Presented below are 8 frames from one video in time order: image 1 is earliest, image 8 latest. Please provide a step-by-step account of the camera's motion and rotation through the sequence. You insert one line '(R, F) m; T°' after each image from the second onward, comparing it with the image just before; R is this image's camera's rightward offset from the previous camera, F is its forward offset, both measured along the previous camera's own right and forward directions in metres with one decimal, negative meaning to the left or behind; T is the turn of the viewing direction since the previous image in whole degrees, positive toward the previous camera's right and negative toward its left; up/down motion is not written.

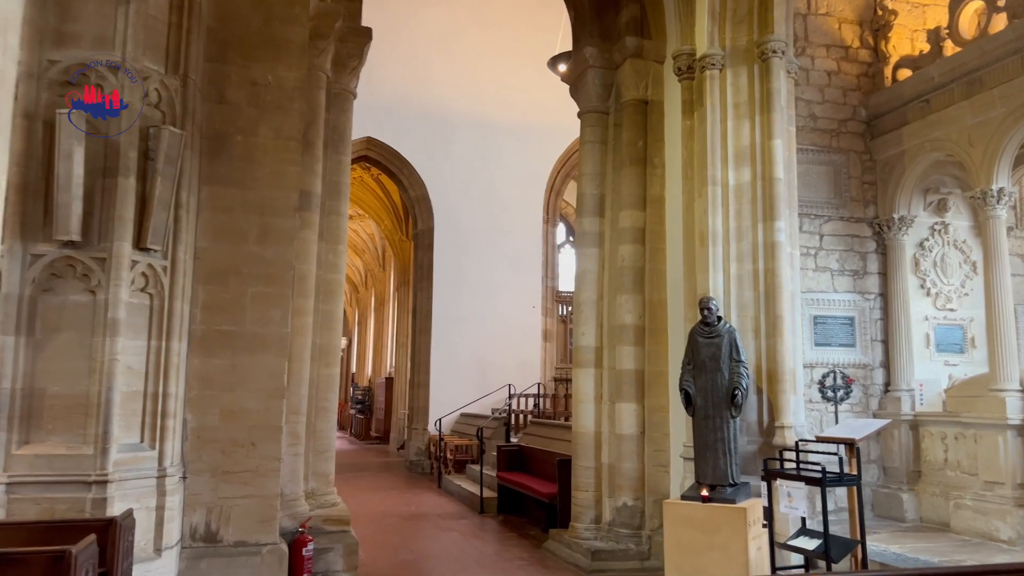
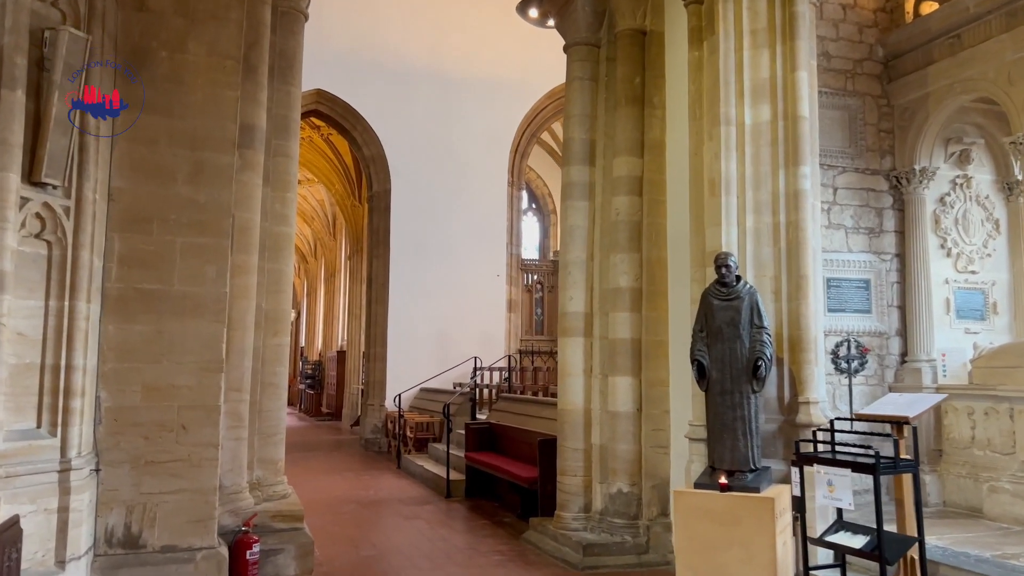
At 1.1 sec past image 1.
(-0.2, +0.8) m; +3°
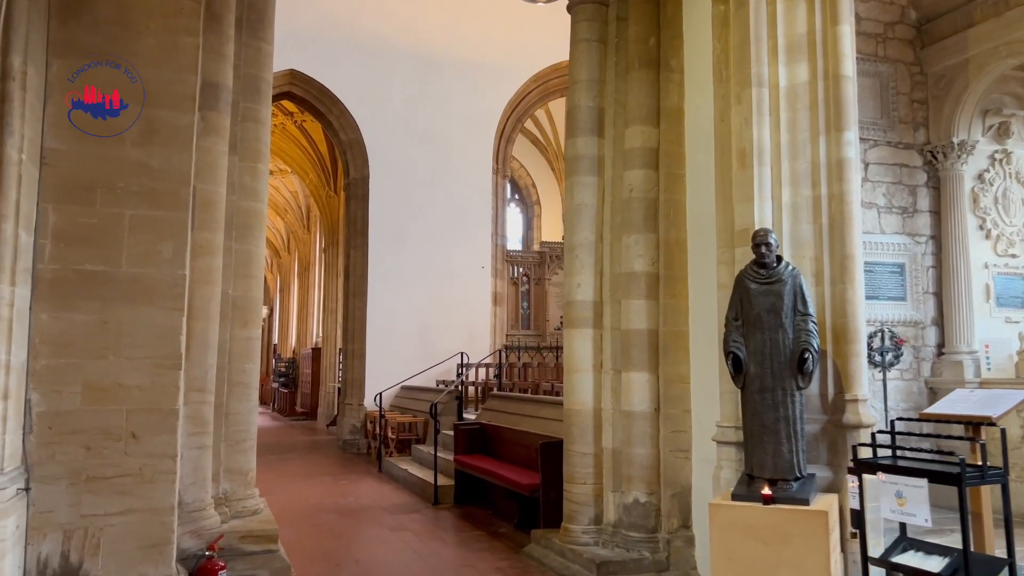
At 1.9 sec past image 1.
(-0.2, +0.6) m; +2°
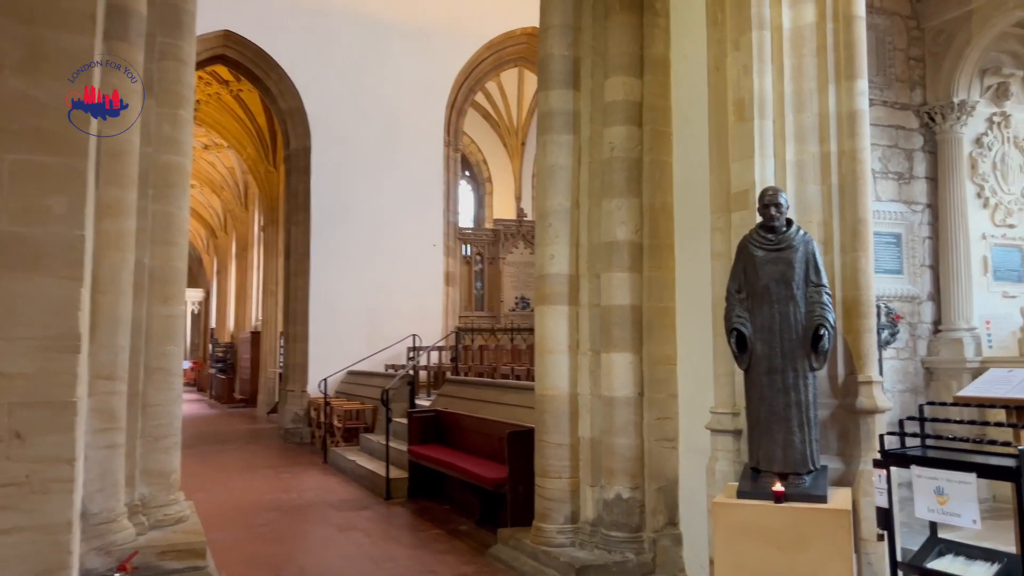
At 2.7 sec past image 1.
(-0.1, +0.6) m; +4°
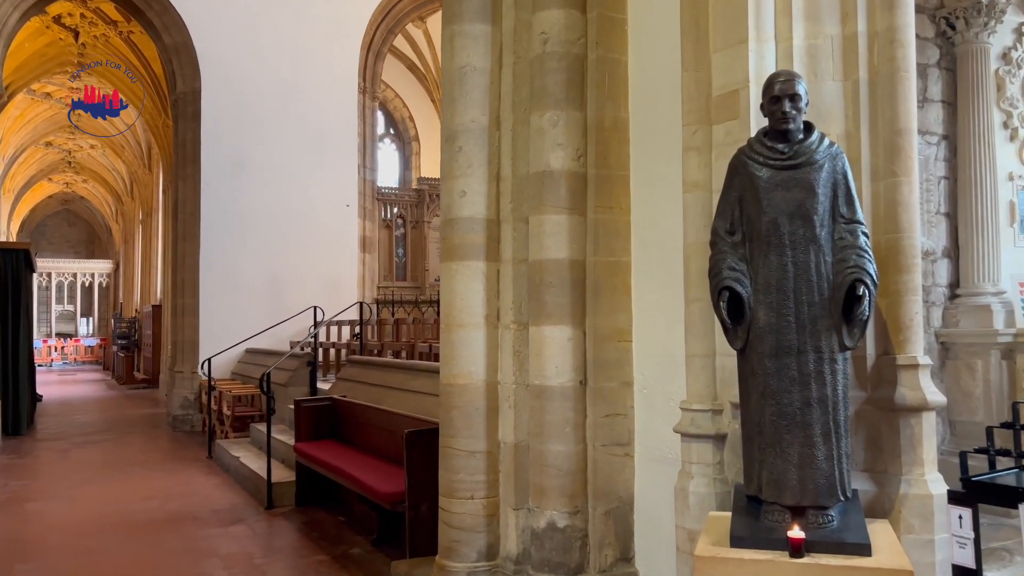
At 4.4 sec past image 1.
(+0.2, +1.2) m; +4°
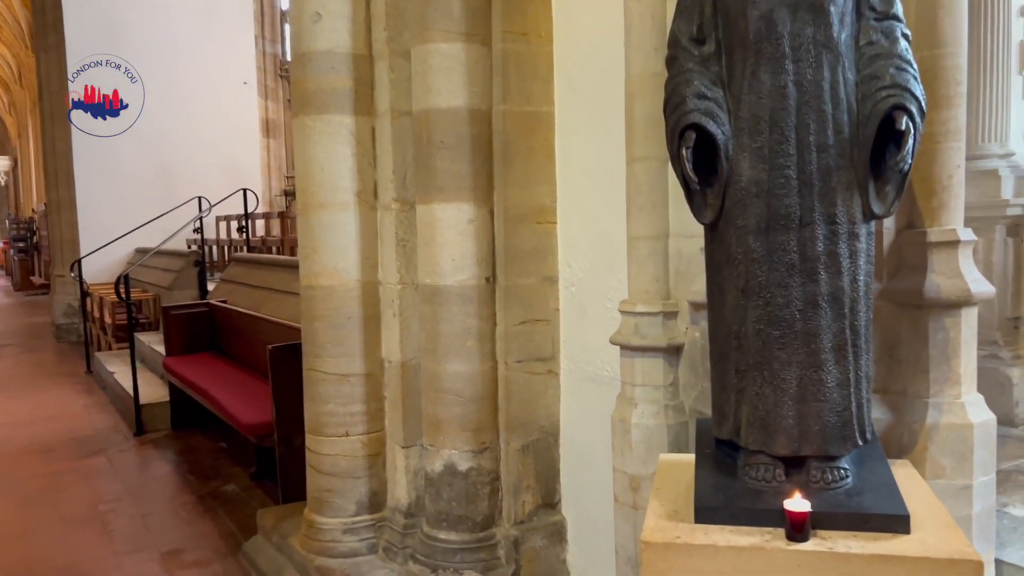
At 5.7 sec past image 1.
(+0.2, +0.8) m; +4°
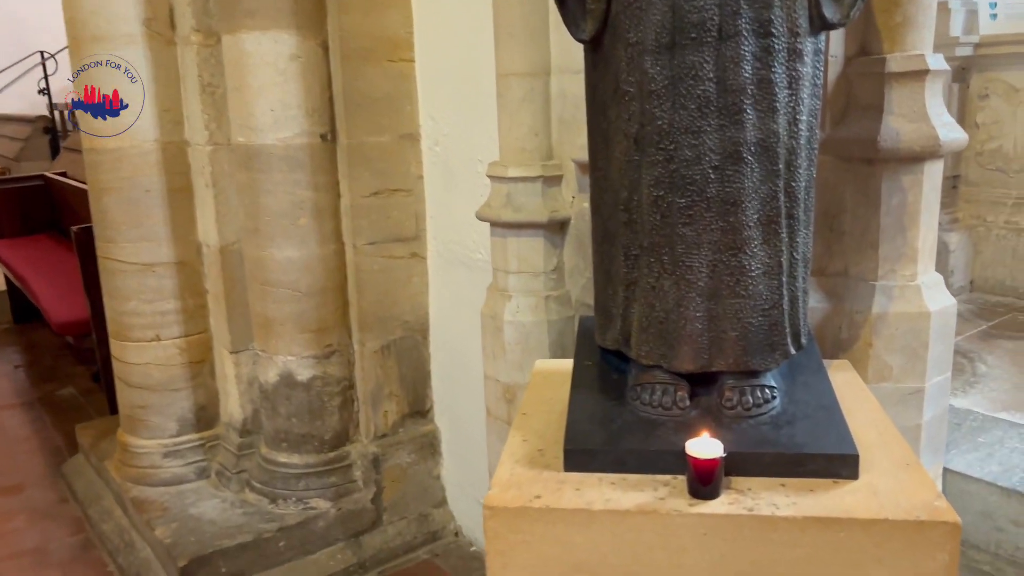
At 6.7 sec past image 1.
(+0.2, +0.5) m; +5°
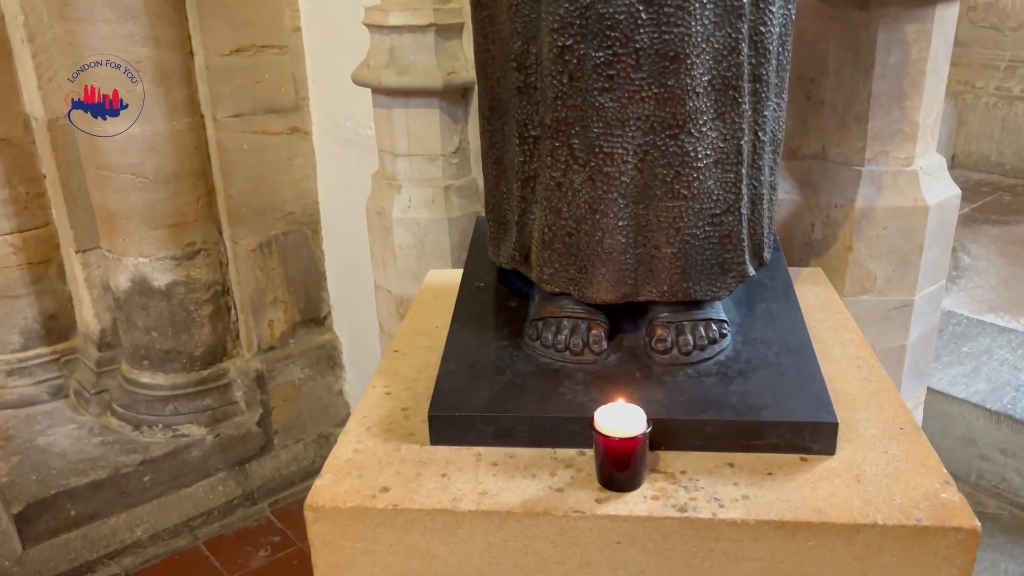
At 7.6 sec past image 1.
(+0.1, +0.3) m; +3°
